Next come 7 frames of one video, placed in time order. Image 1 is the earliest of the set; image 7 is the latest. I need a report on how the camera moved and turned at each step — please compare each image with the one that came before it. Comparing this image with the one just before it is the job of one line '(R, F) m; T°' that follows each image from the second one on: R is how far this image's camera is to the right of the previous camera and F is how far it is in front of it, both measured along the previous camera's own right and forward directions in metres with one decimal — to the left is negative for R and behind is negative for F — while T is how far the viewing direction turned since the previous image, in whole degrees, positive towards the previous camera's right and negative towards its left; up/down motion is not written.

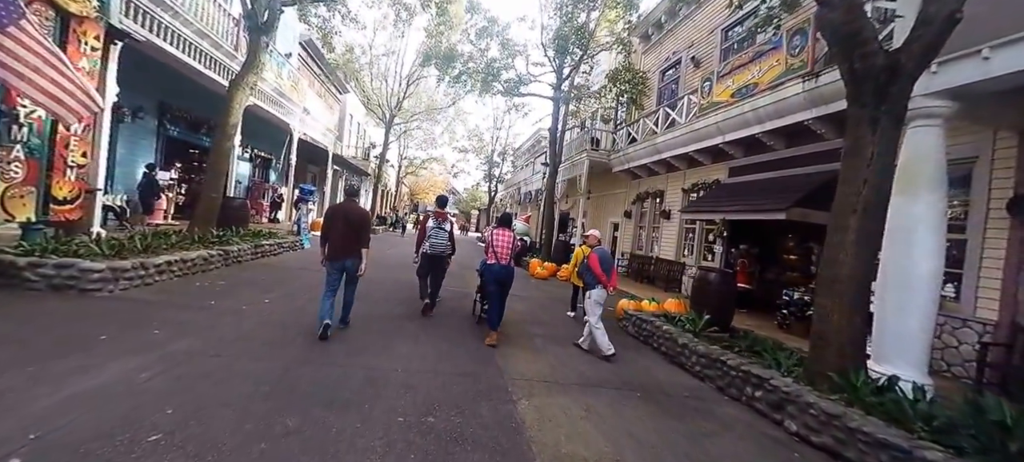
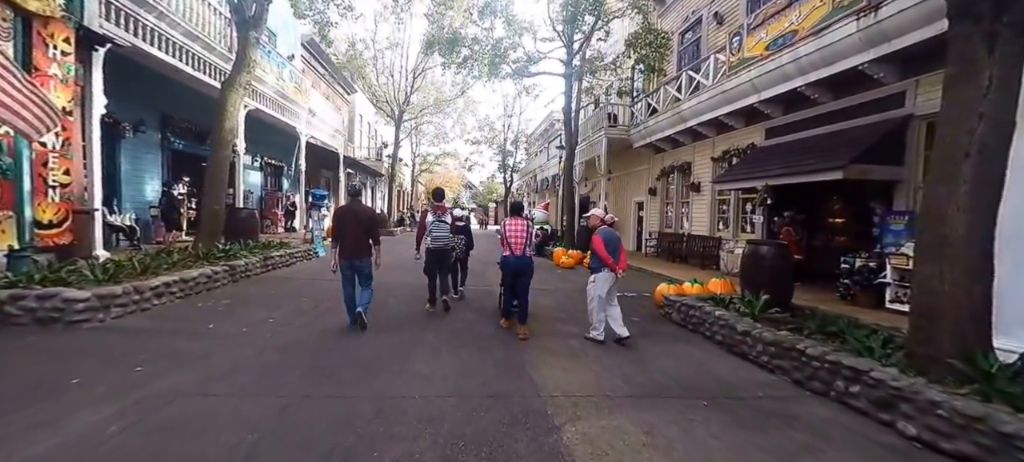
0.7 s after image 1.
(-0.1, +0.7) m; -3°
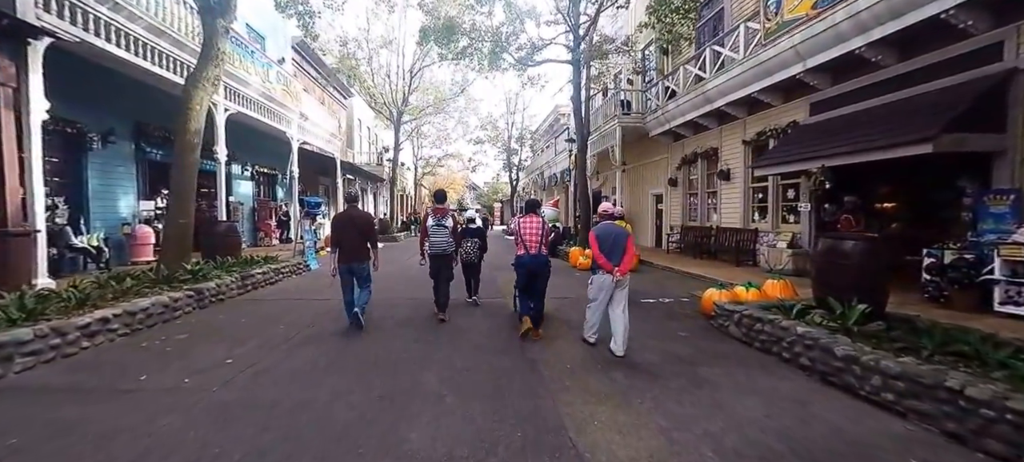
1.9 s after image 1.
(-0.1, +1.1) m; -1°
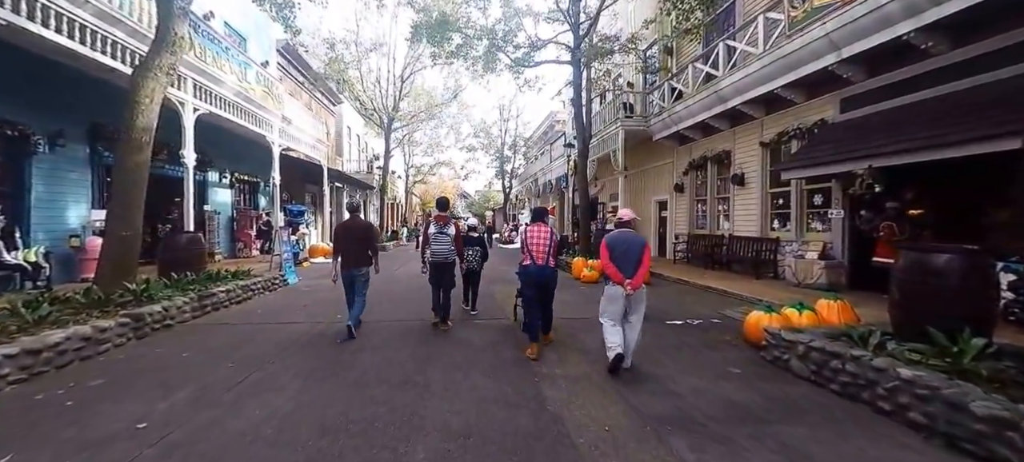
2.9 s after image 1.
(-0.2, +1.0) m; +1°
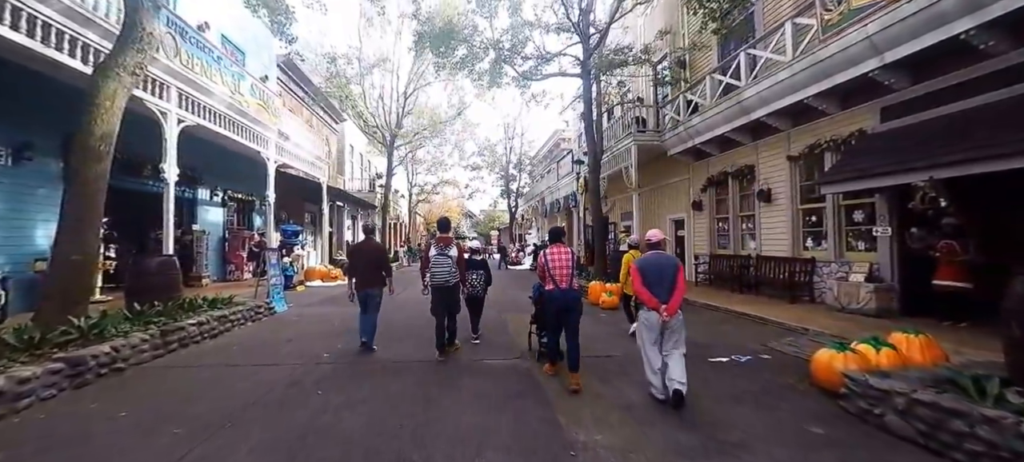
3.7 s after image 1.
(-0.2, +0.8) m; 0°
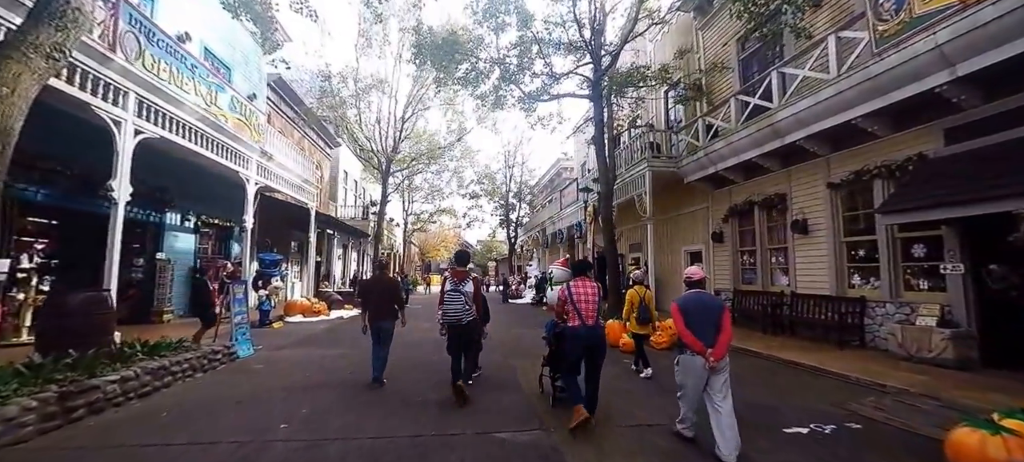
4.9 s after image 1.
(-0.3, +1.1) m; +1°
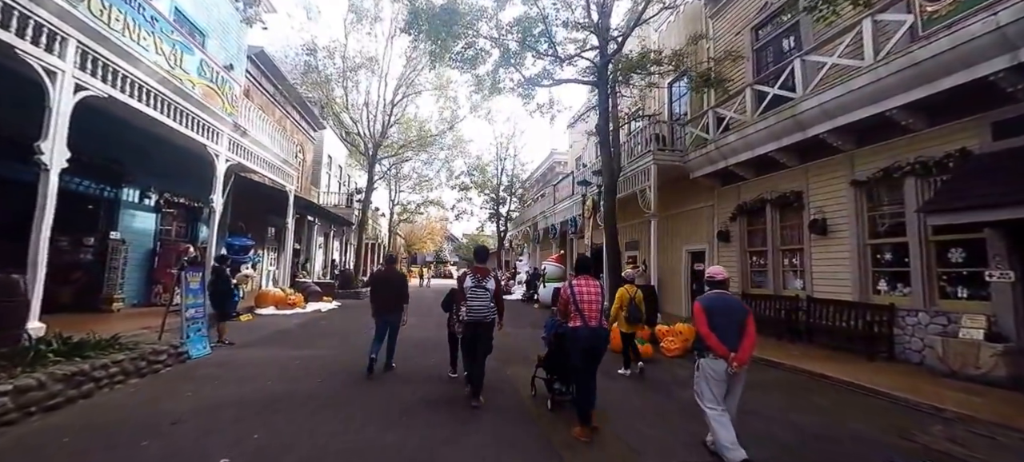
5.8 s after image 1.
(-0.2, +0.8) m; +2°
